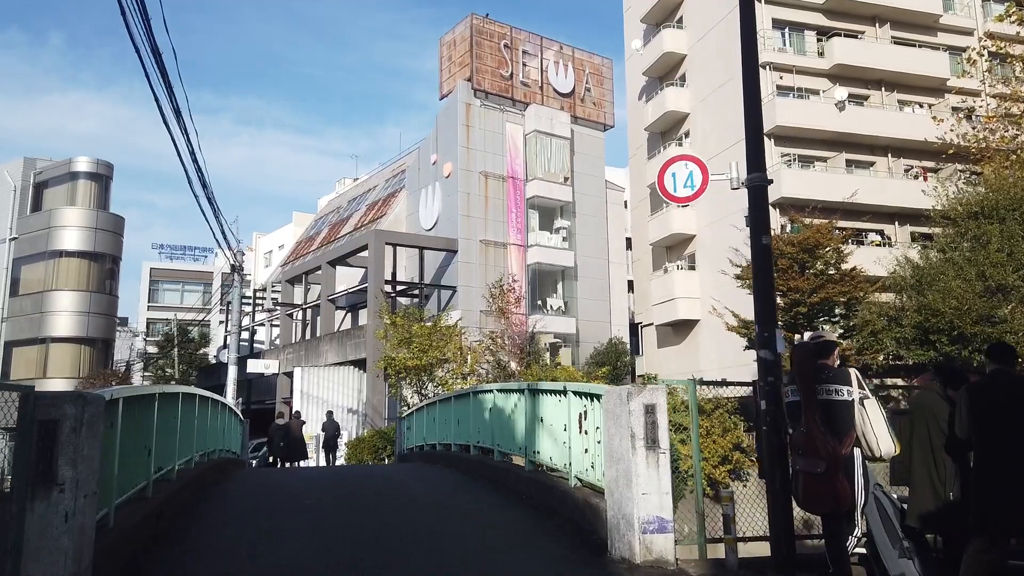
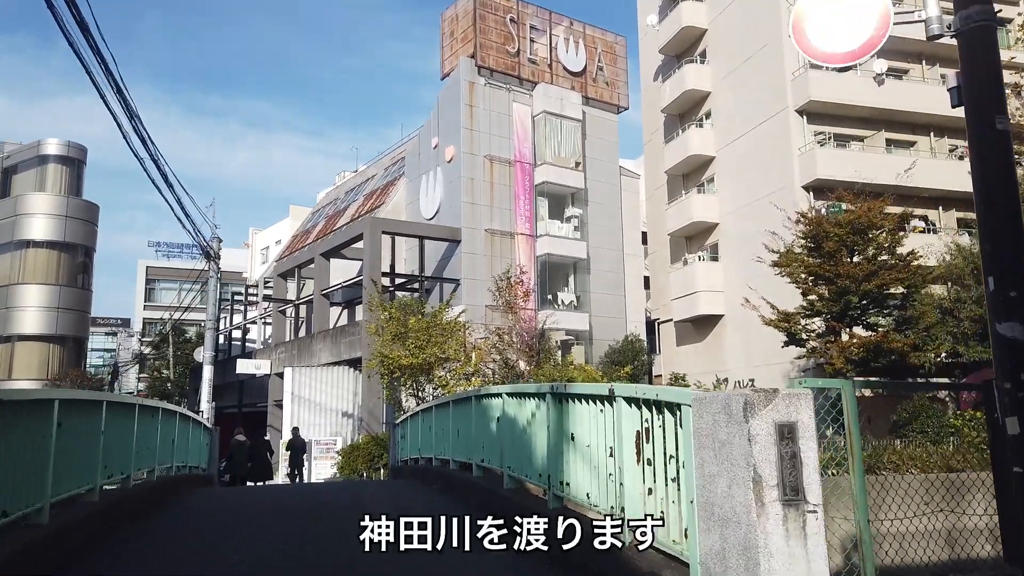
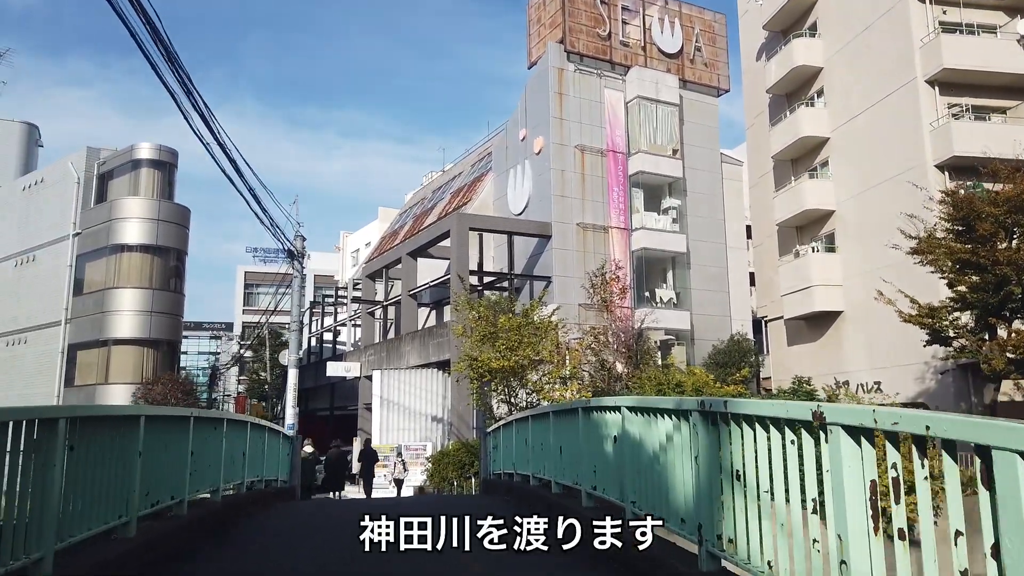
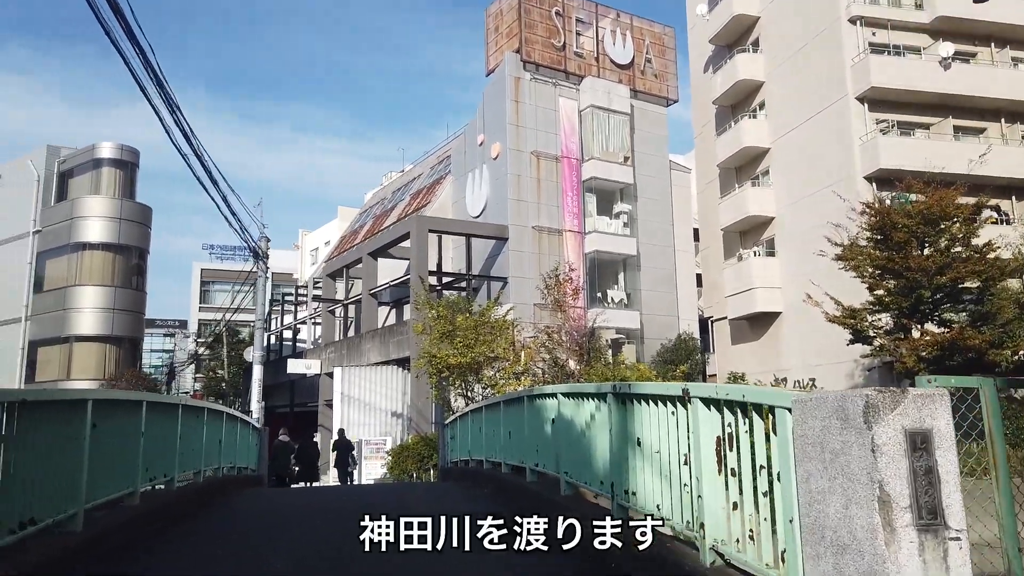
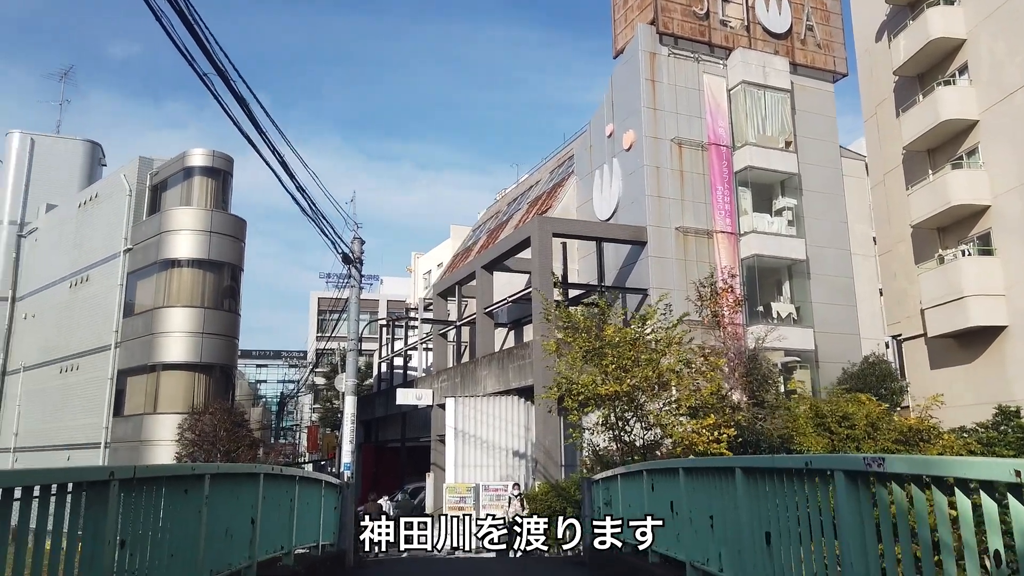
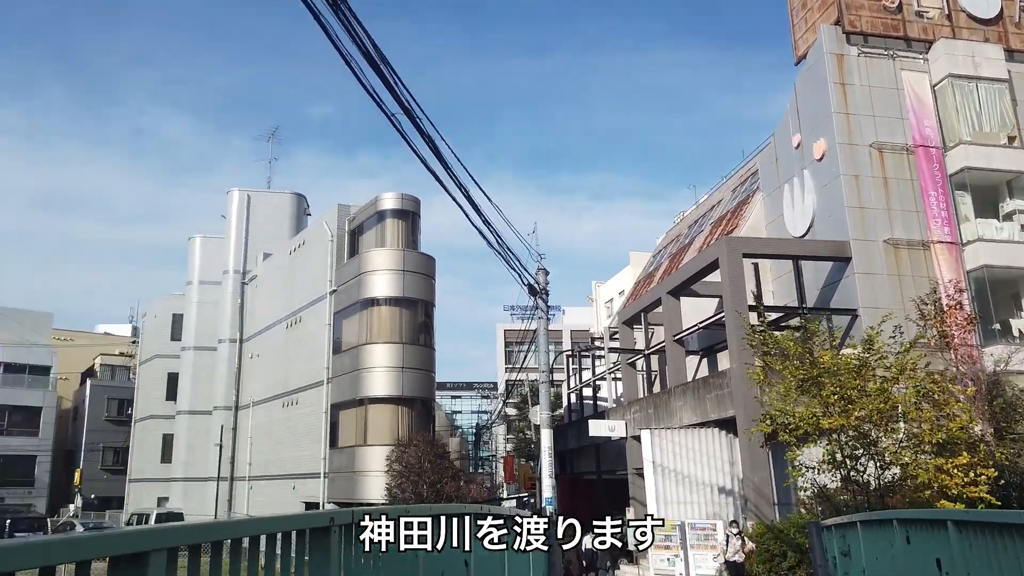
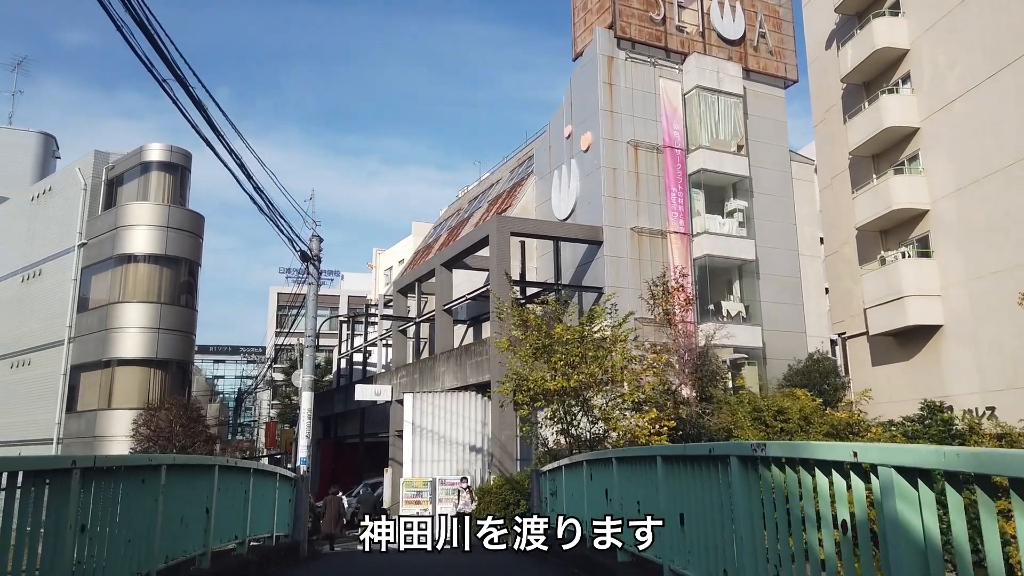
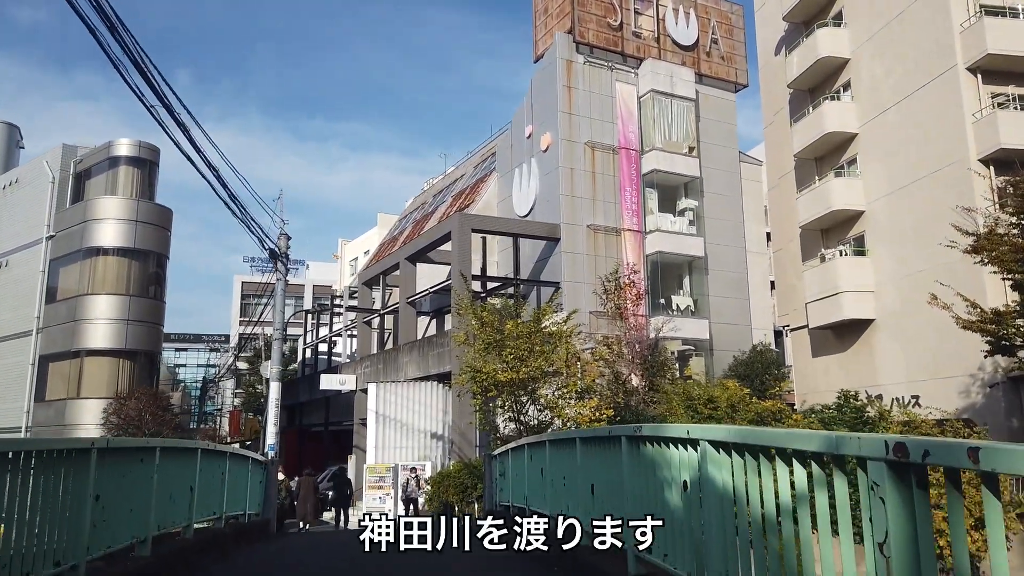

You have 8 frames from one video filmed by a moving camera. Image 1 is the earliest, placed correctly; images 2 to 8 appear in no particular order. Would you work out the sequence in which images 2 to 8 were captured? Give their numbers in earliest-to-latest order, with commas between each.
2, 4, 3, 8, 7, 5, 6
